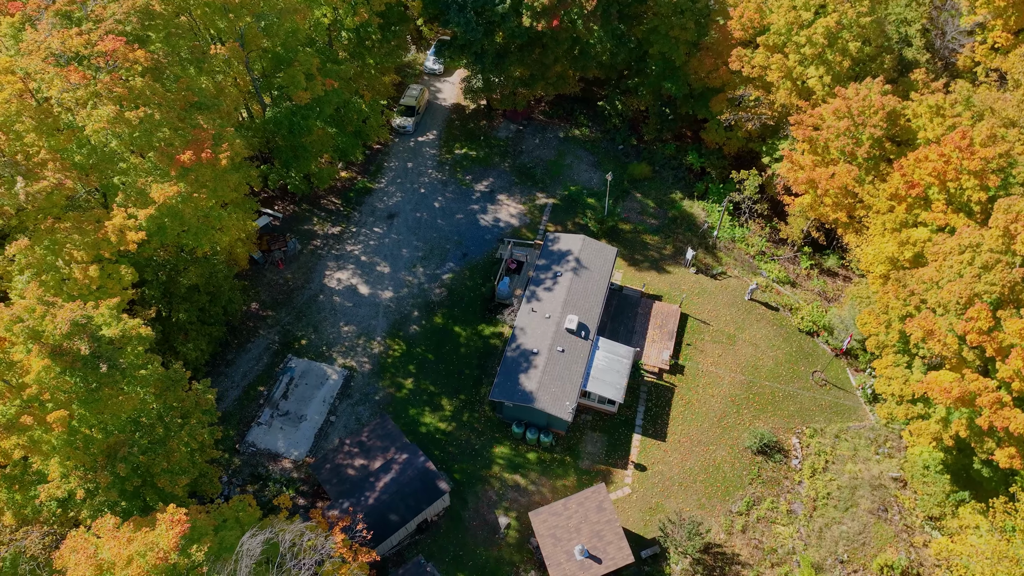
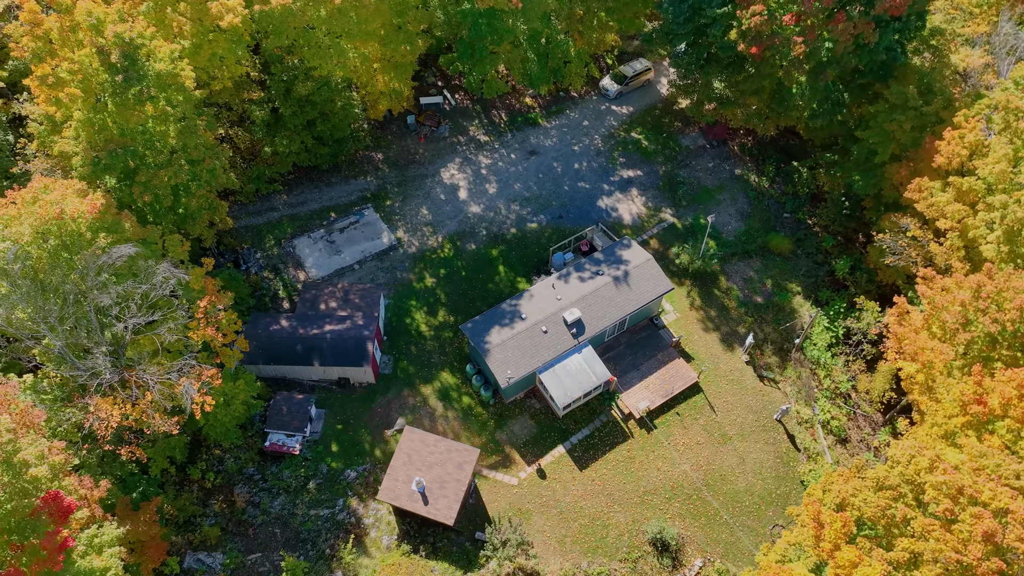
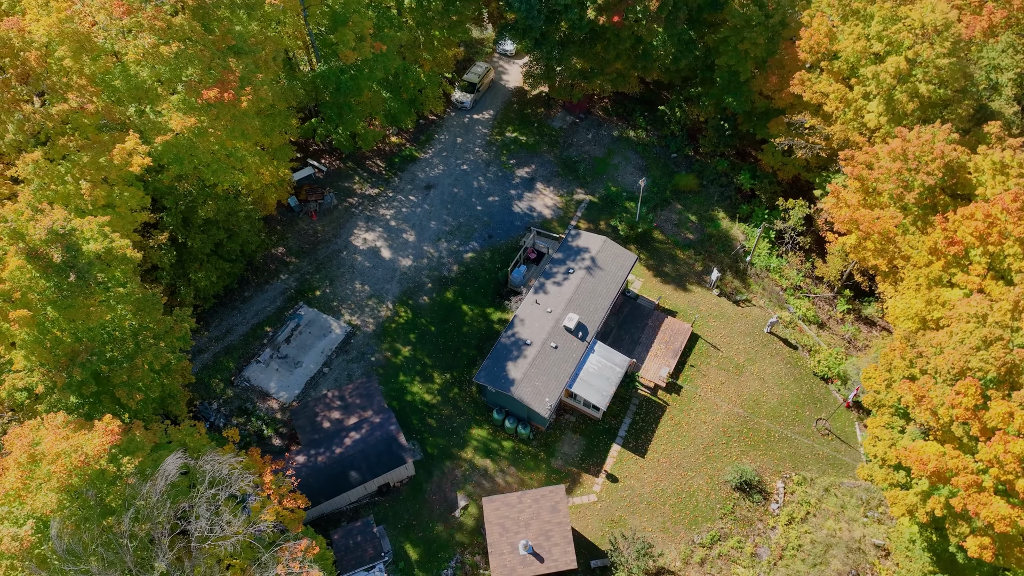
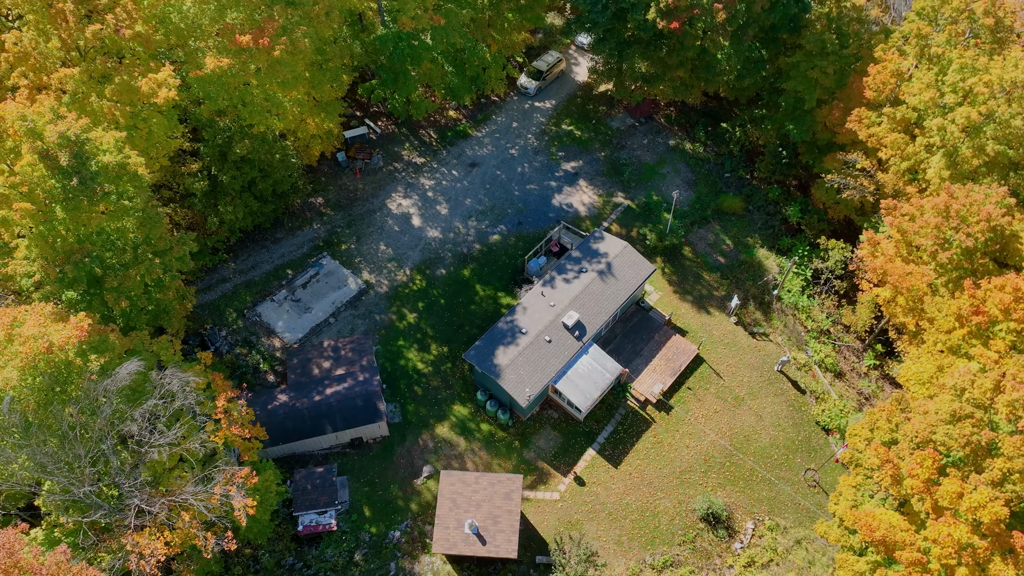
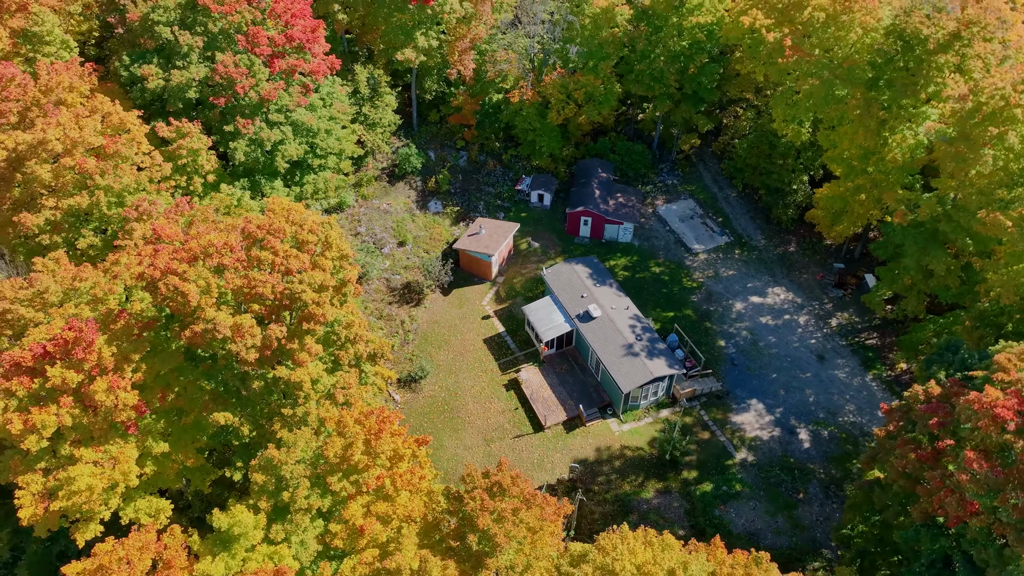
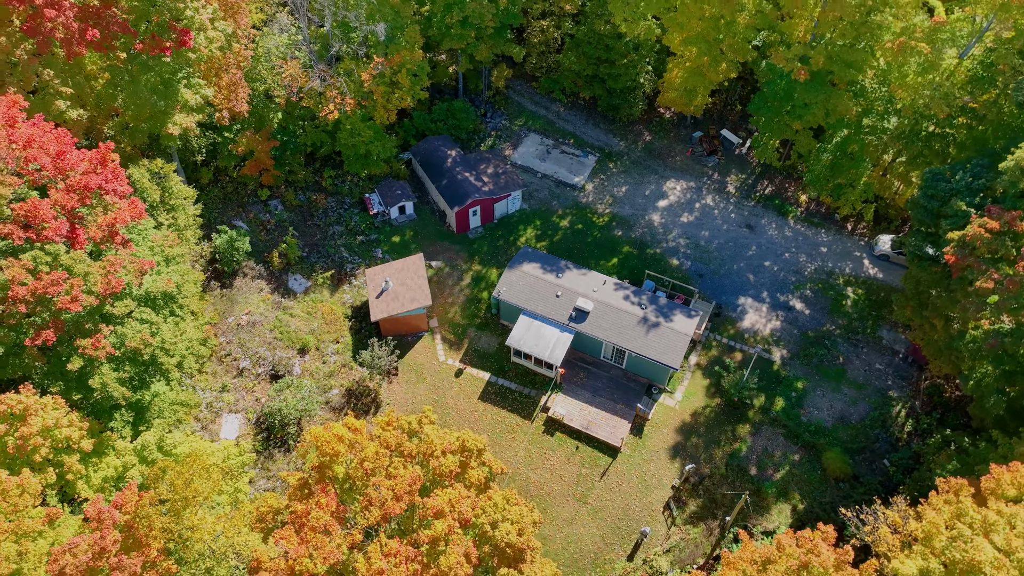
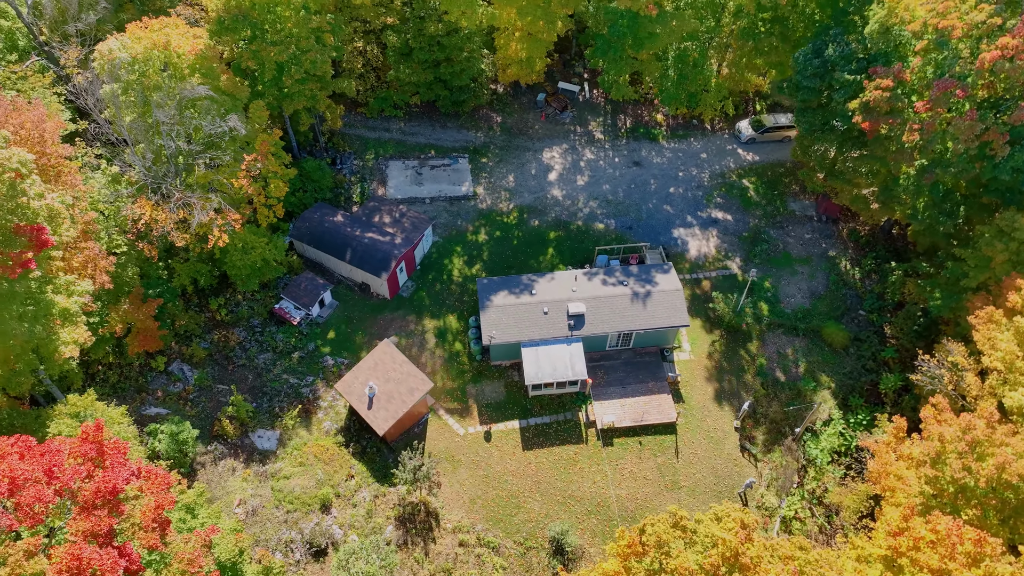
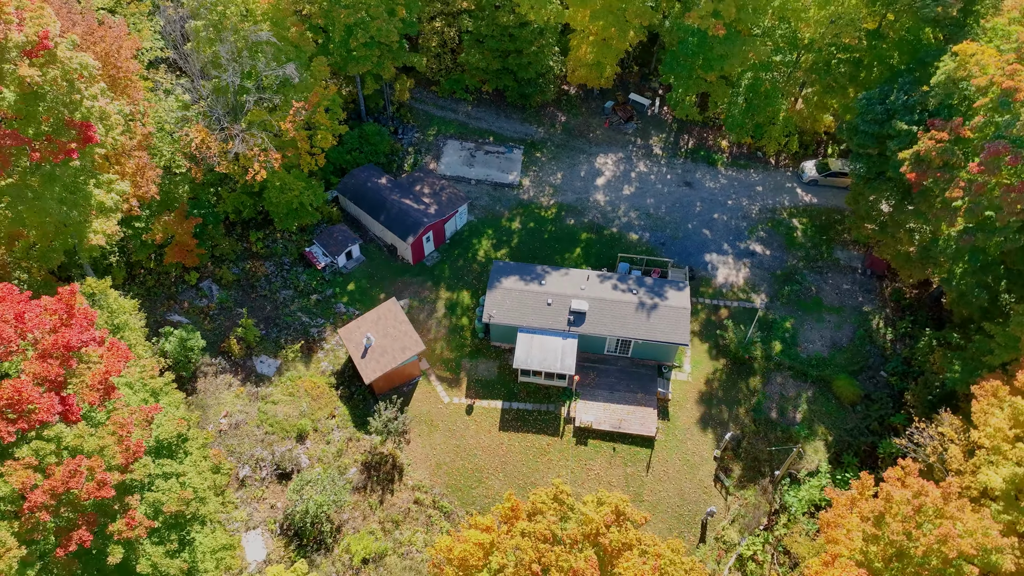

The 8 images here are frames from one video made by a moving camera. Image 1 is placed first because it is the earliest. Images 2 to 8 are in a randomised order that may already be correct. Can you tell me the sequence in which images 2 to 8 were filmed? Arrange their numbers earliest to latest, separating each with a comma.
3, 4, 2, 7, 8, 6, 5
